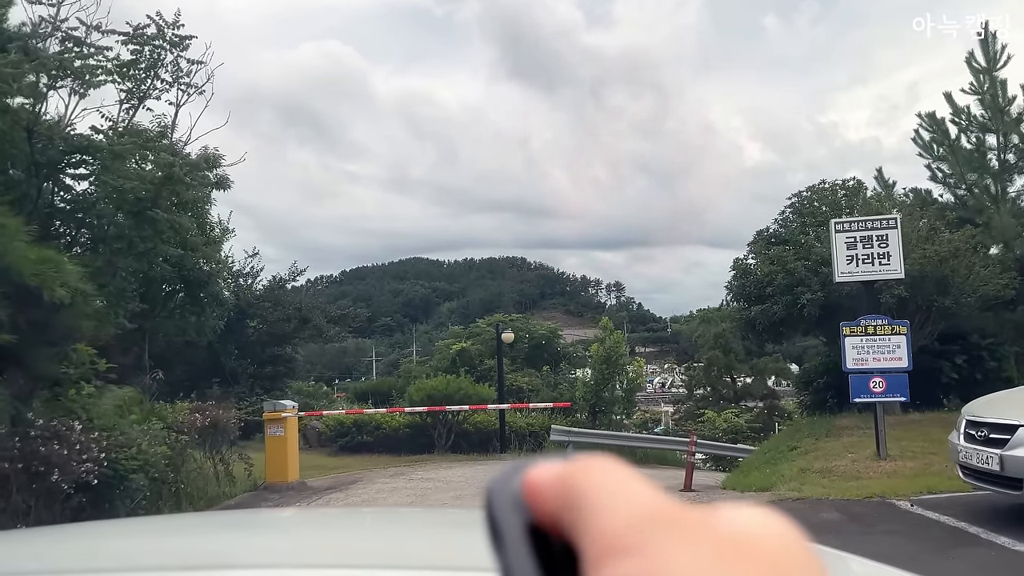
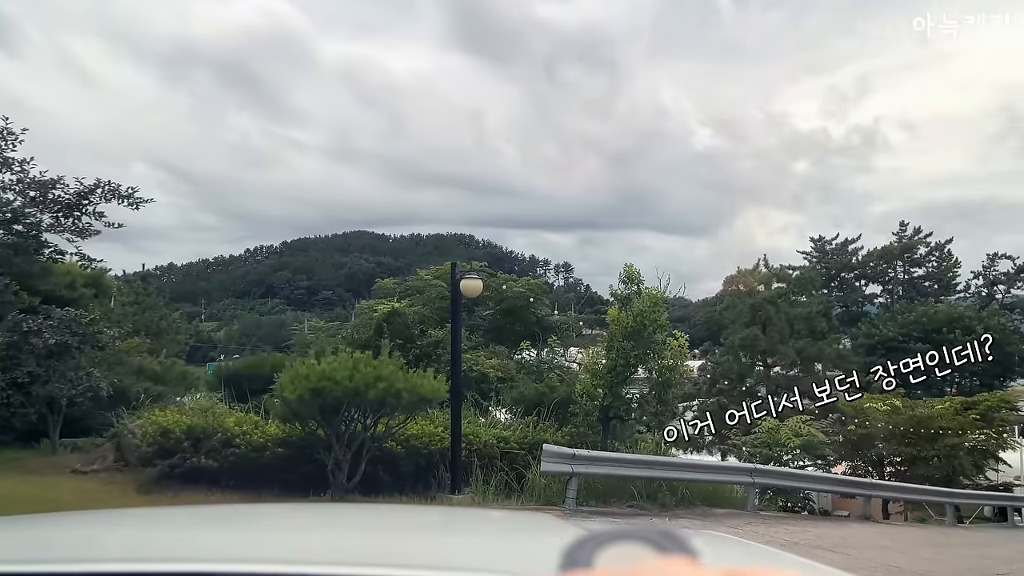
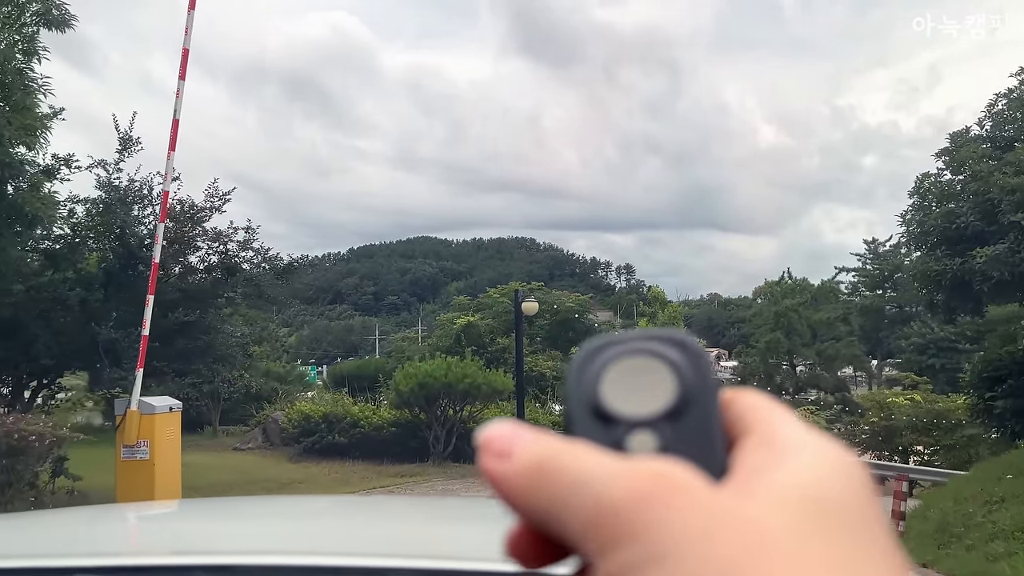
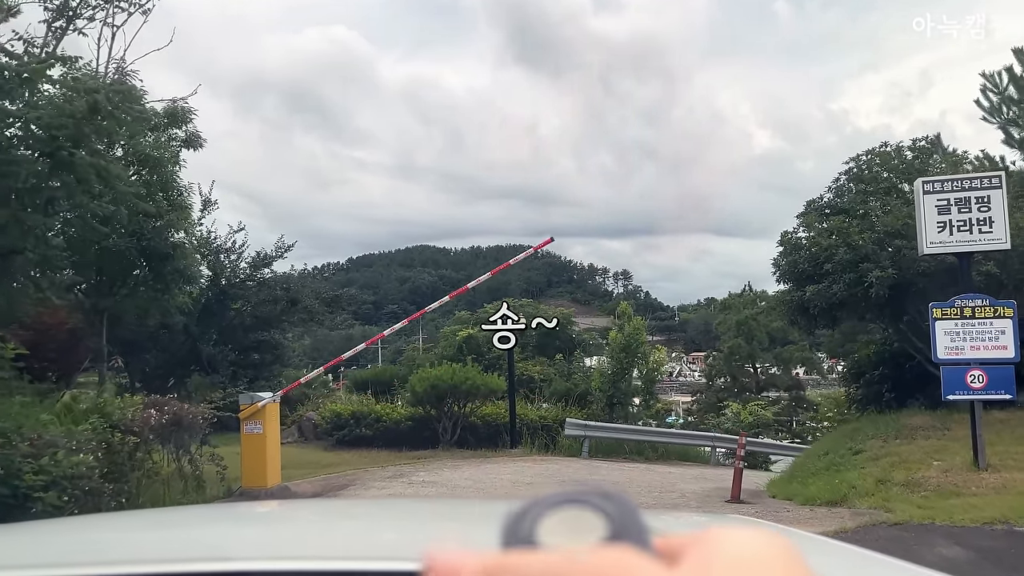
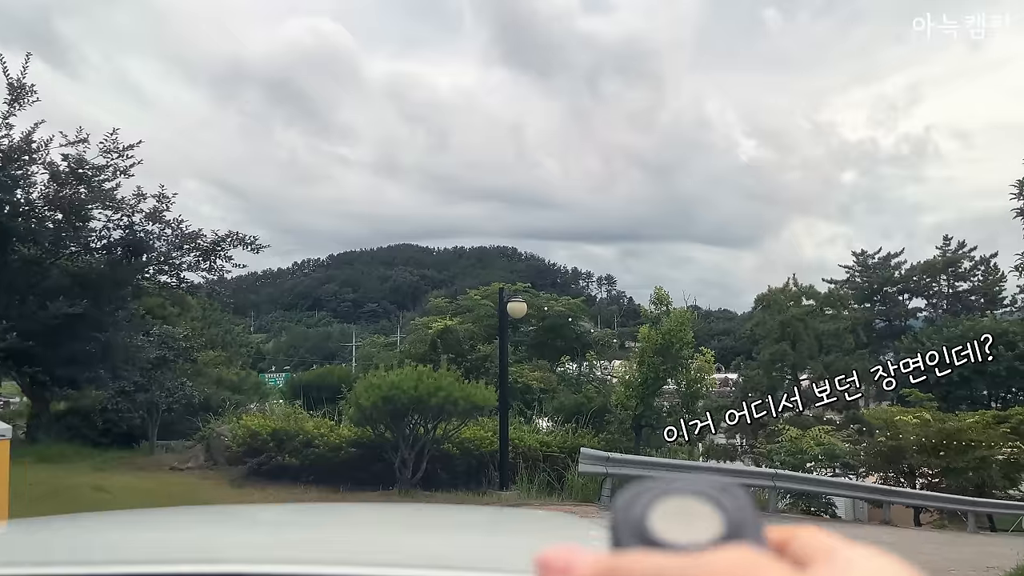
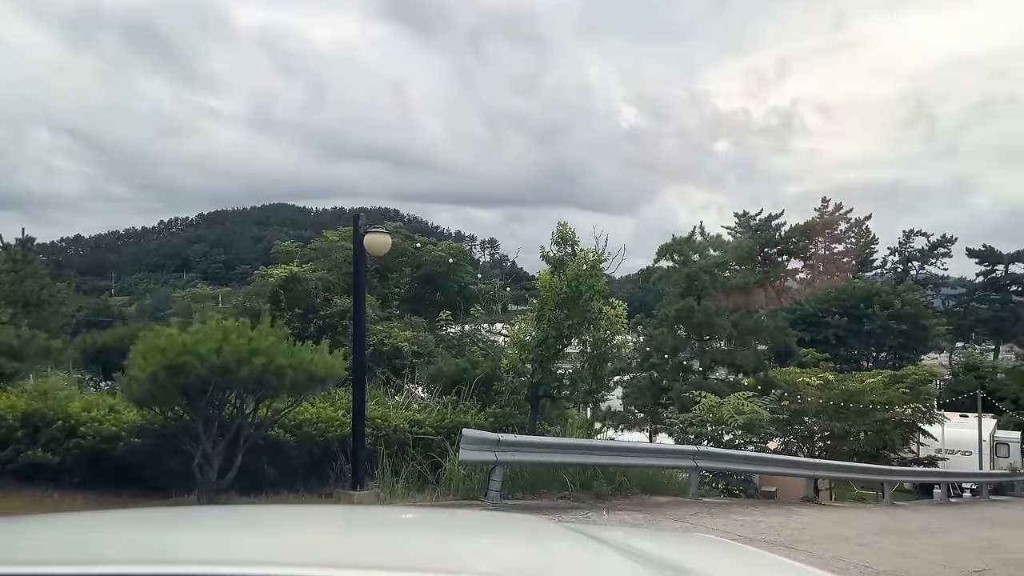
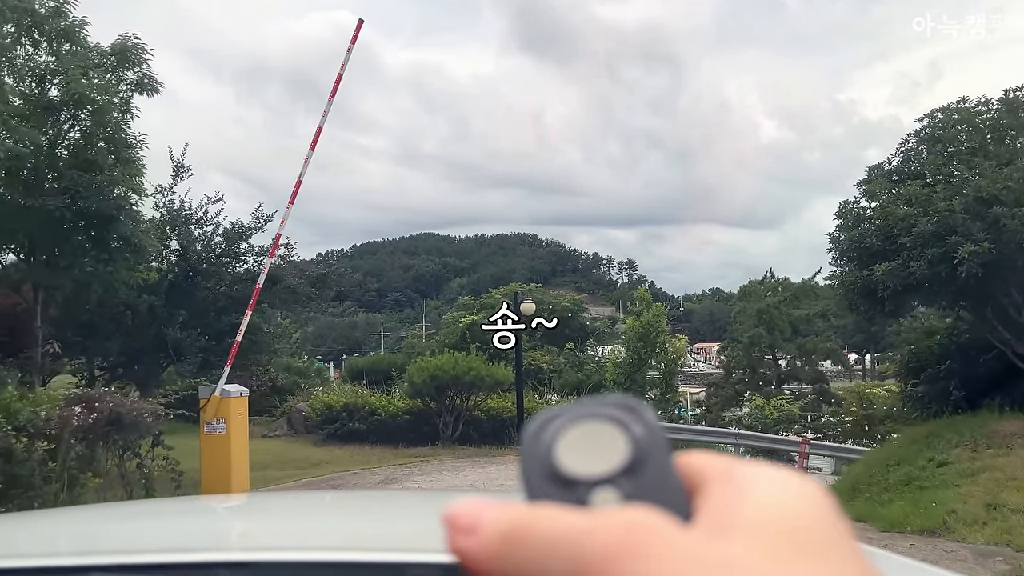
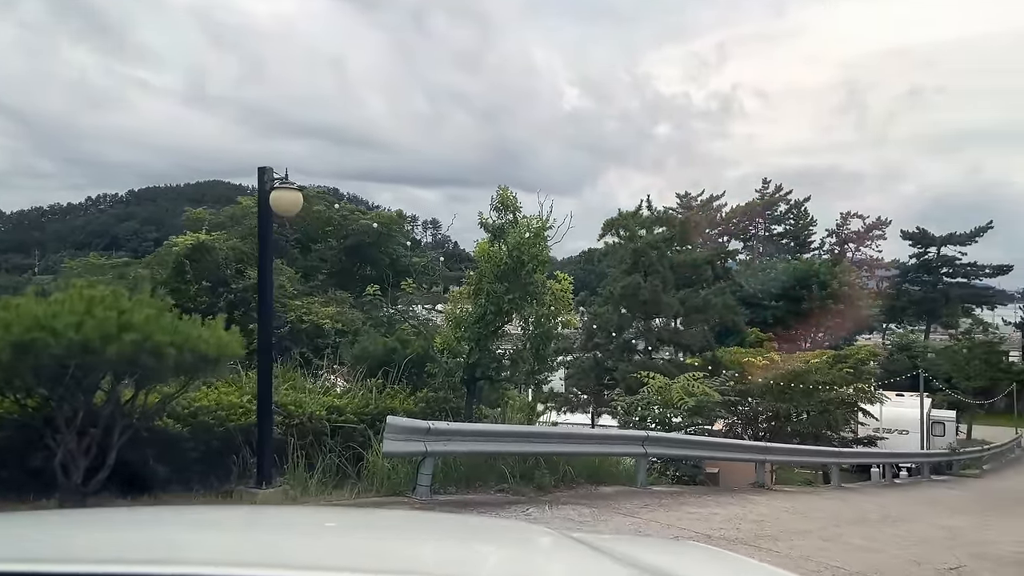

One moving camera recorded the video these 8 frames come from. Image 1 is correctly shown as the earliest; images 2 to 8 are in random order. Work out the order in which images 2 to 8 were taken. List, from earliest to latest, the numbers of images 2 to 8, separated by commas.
4, 7, 3, 5, 2, 6, 8
